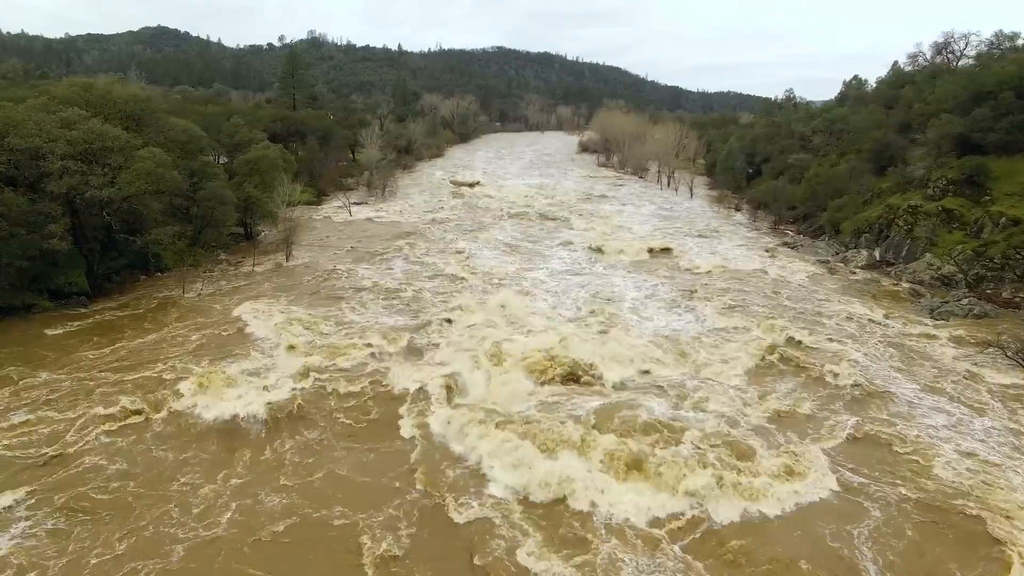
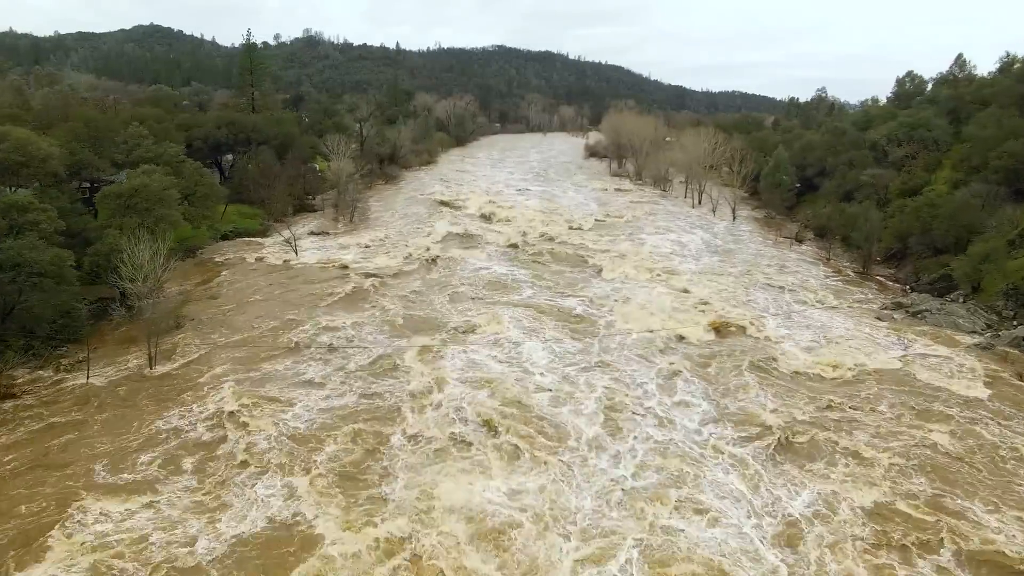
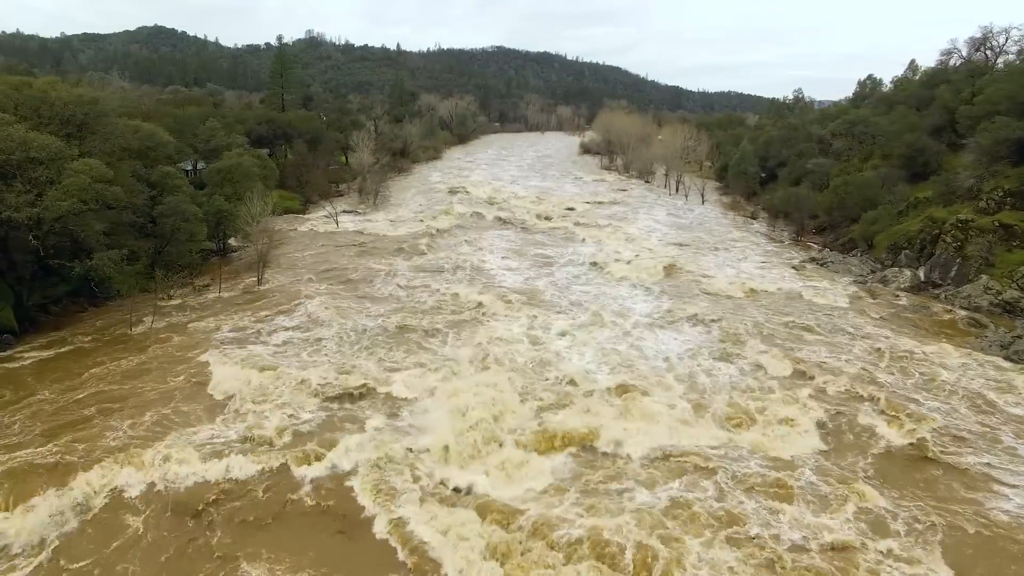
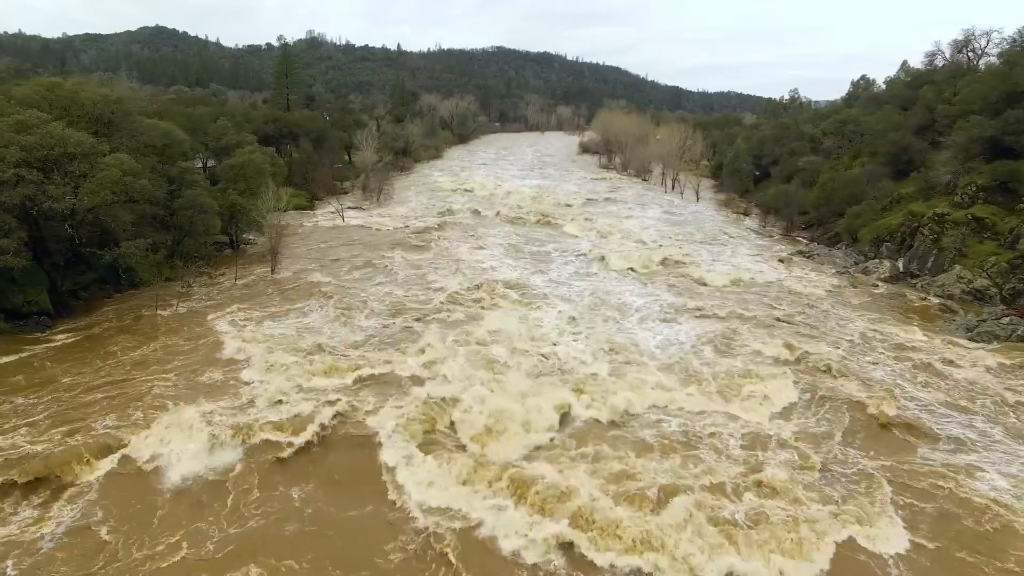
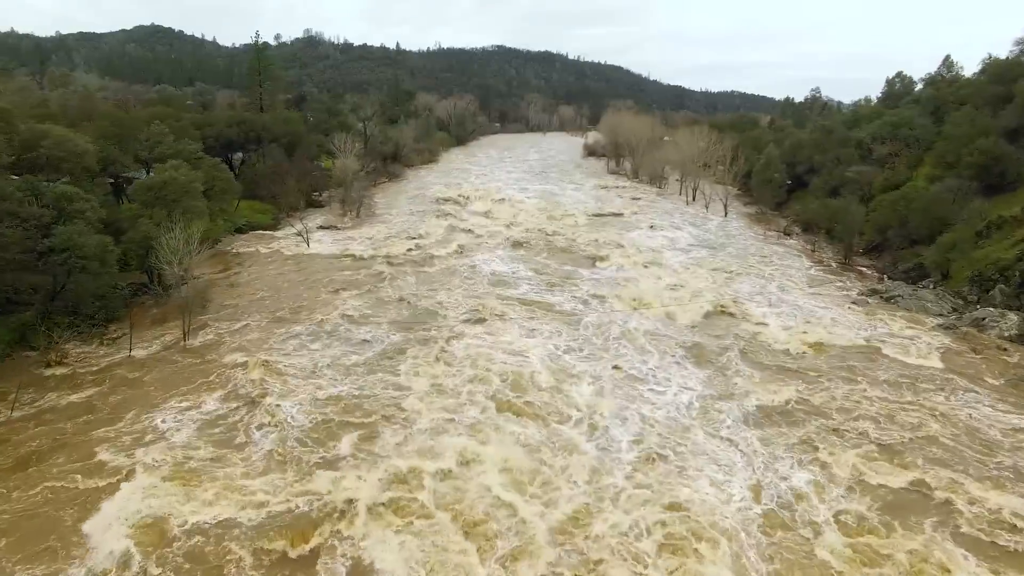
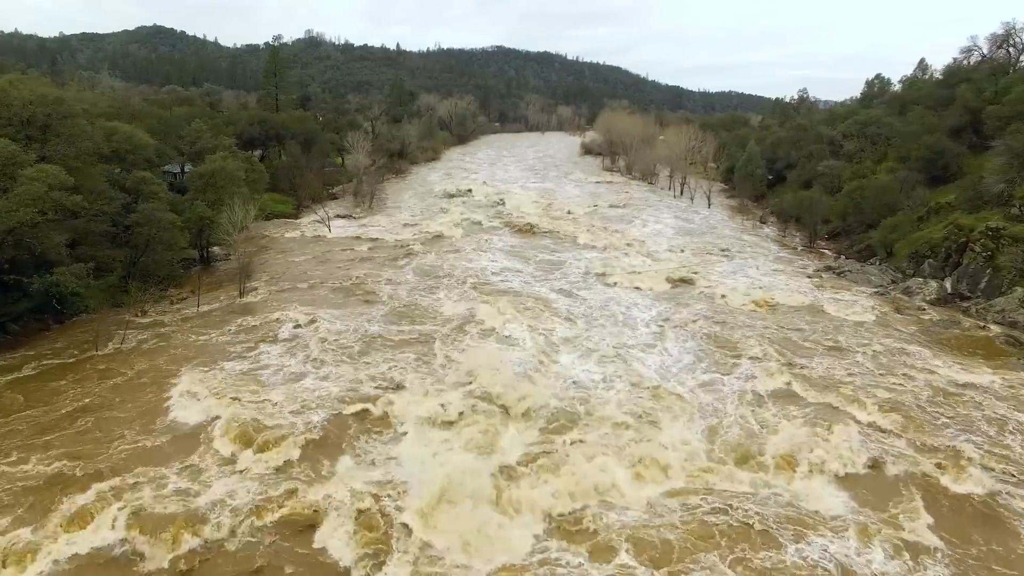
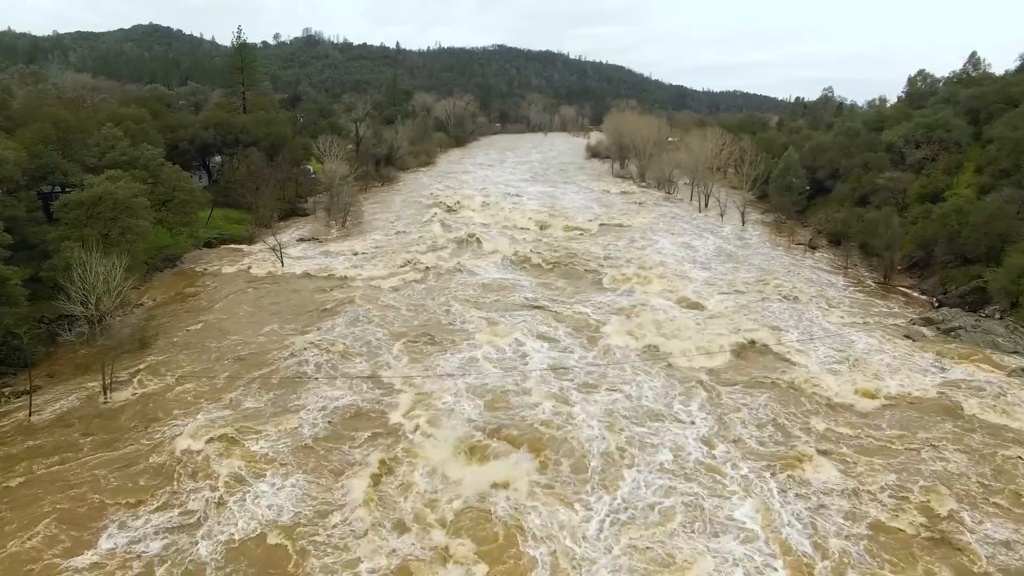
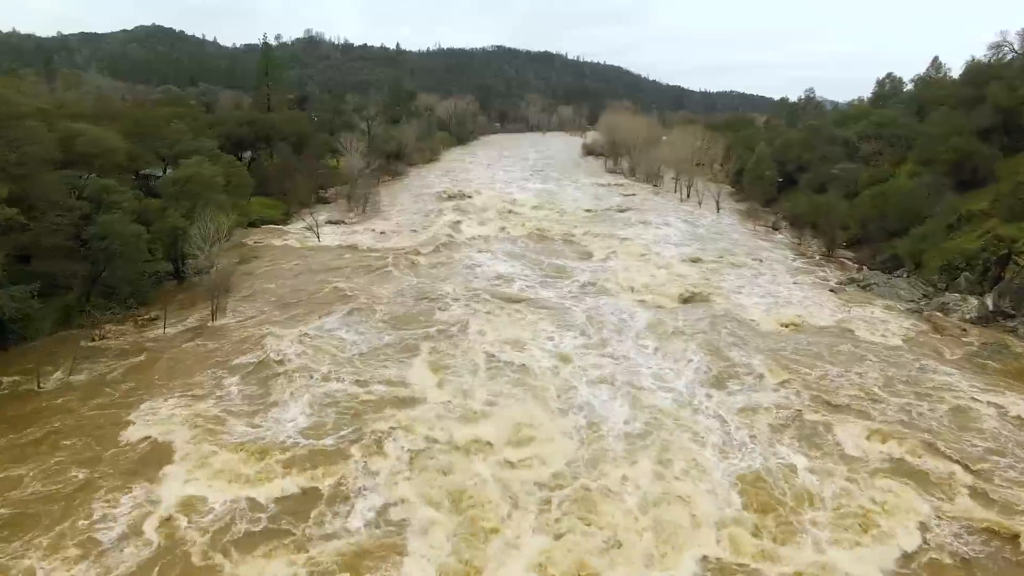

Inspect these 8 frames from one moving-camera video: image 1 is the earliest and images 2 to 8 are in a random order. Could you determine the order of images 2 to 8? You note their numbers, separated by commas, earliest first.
4, 3, 6, 8, 5, 2, 7
